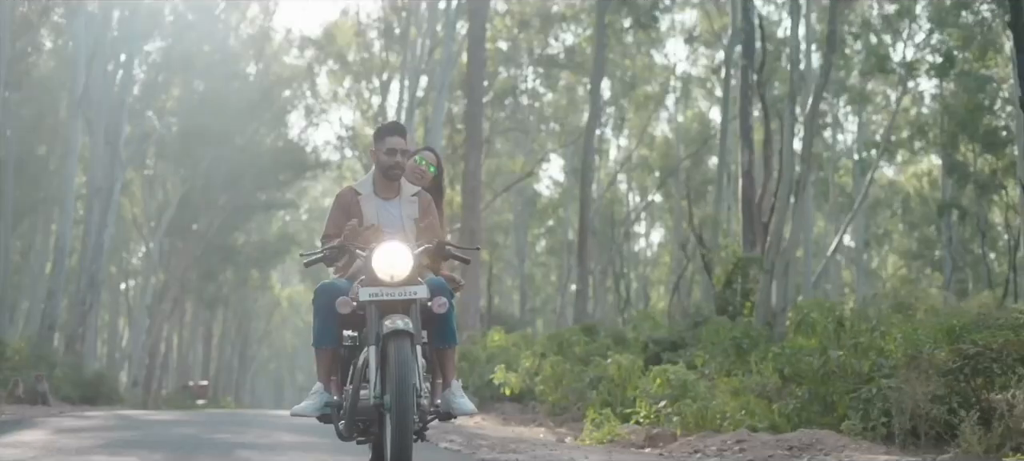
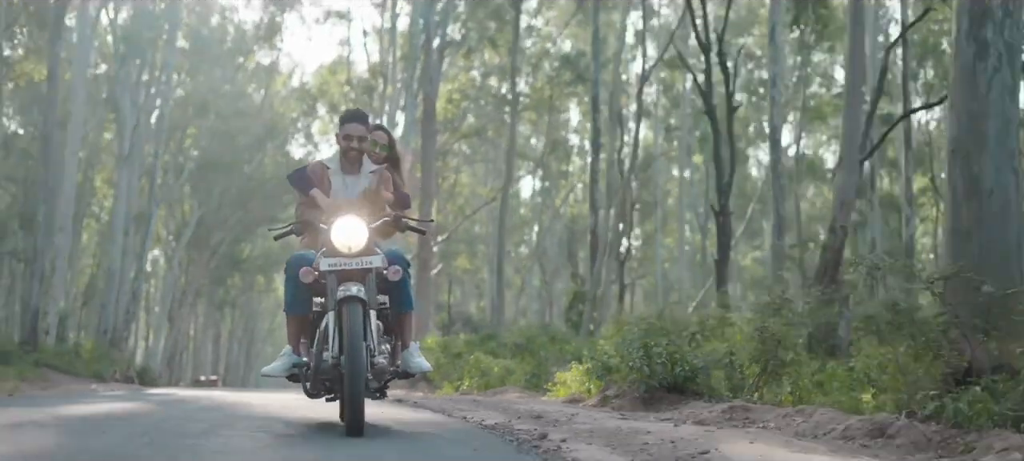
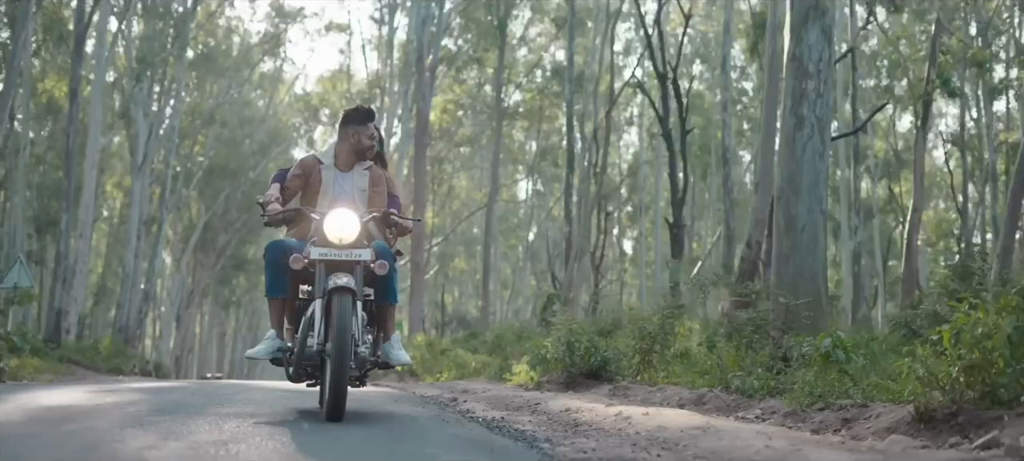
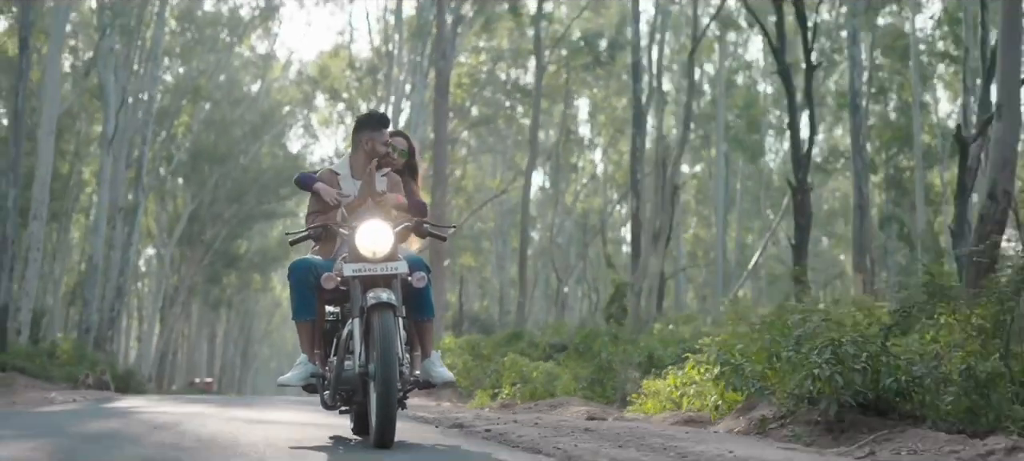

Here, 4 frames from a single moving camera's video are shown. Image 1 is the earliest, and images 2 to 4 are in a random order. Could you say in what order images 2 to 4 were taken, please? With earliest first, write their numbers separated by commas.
4, 2, 3
